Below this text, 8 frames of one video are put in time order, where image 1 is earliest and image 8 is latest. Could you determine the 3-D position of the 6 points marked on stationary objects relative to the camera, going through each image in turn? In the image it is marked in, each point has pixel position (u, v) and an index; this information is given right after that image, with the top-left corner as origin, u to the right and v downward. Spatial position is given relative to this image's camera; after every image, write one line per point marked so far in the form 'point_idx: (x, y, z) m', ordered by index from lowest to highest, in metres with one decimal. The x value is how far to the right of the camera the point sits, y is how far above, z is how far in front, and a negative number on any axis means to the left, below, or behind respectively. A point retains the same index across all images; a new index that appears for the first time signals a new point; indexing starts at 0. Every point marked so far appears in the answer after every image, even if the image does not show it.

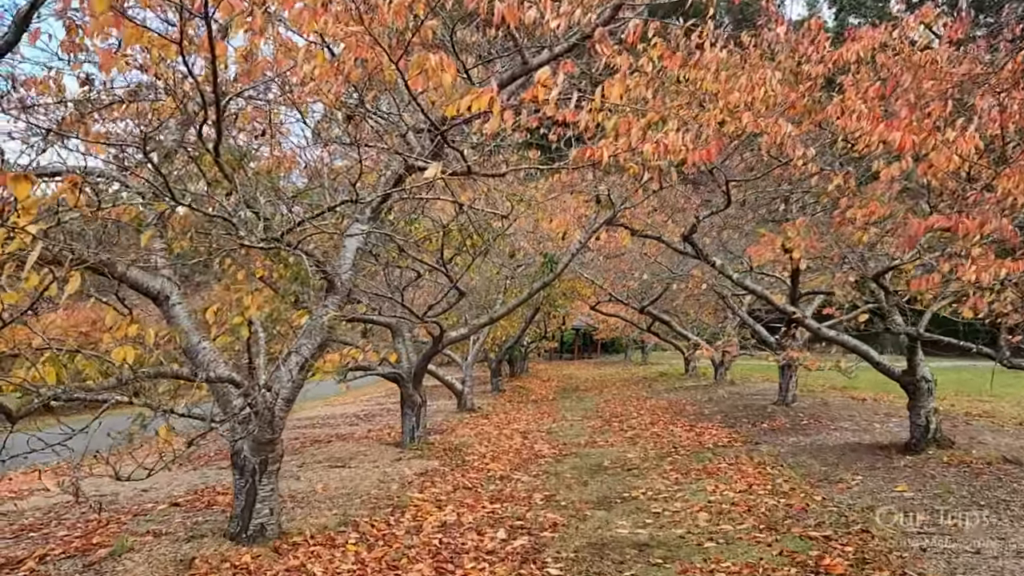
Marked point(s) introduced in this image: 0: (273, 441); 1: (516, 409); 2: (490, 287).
0: (-1.6, -1.0, +5.3) m
1: (+0.1, -2.7, +17.9) m
2: (-0.4, 0.0, +13.7) m
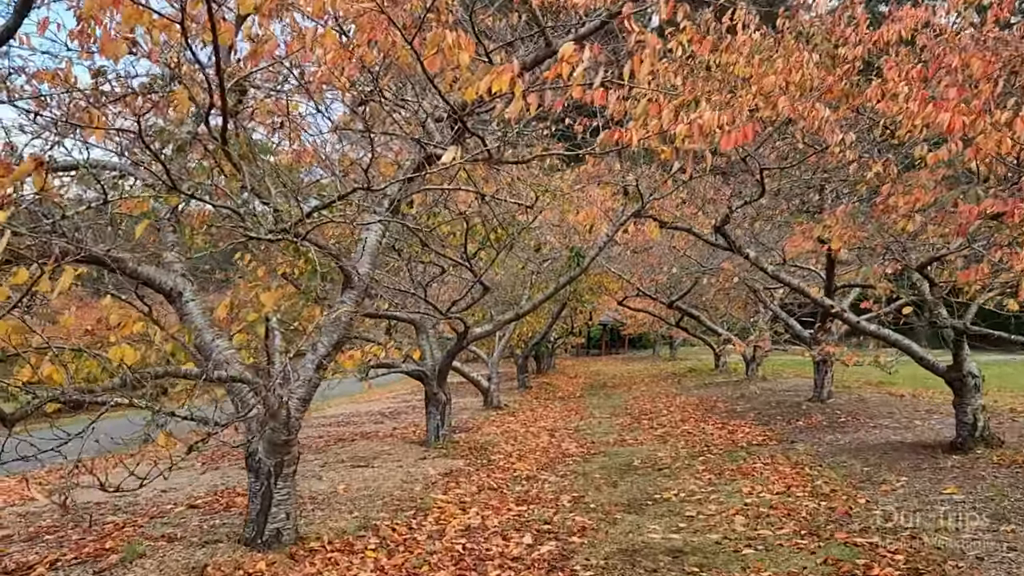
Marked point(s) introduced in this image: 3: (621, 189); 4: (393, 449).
0: (-1.4, -1.0, +5.0) m
1: (+0.7, -2.6, +17.7) m
2: (+0.1, +0.1, +13.5) m
3: (+1.3, +1.2, +9.9) m
4: (-1.6, -2.2, +10.8) m
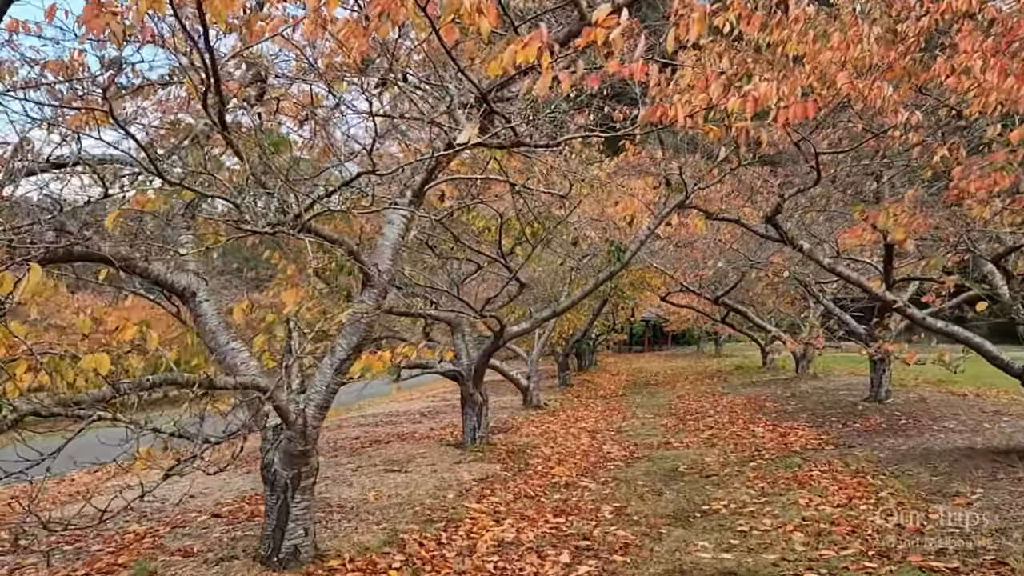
0: (-1.2, -1.0, +4.7) m
1: (+1.5, -2.5, +17.2) m
2: (+0.7, +0.2, +13.0) m
3: (+1.8, +1.3, +9.3) m
4: (-1.1, -2.1, +10.4) m
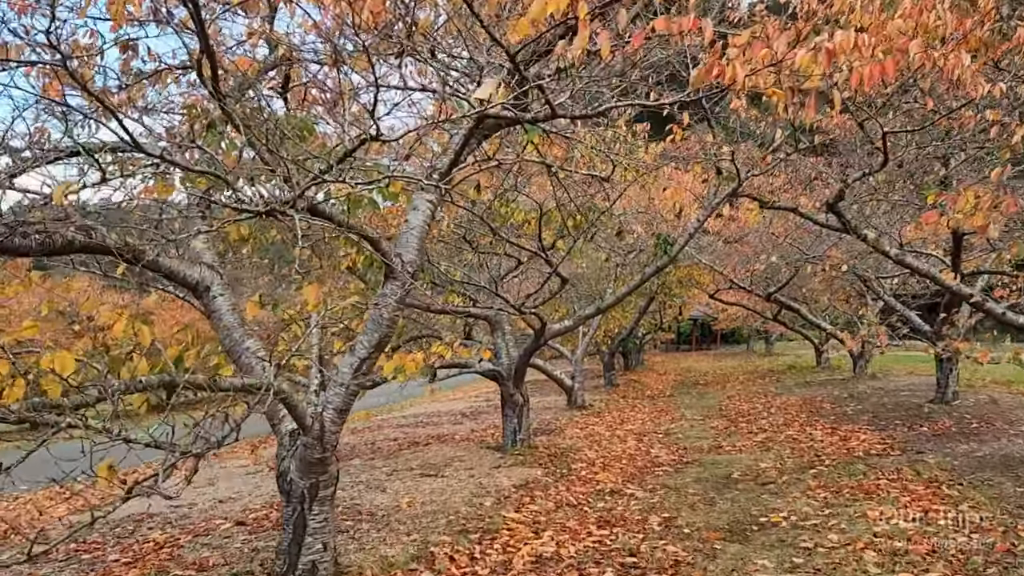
0: (-1.0, -0.9, +4.3) m
1: (+2.4, -2.5, +16.6) m
2: (+1.4, +0.2, +12.5) m
3: (+2.2, +1.3, +8.8) m
4: (-0.6, -2.1, +10.0) m
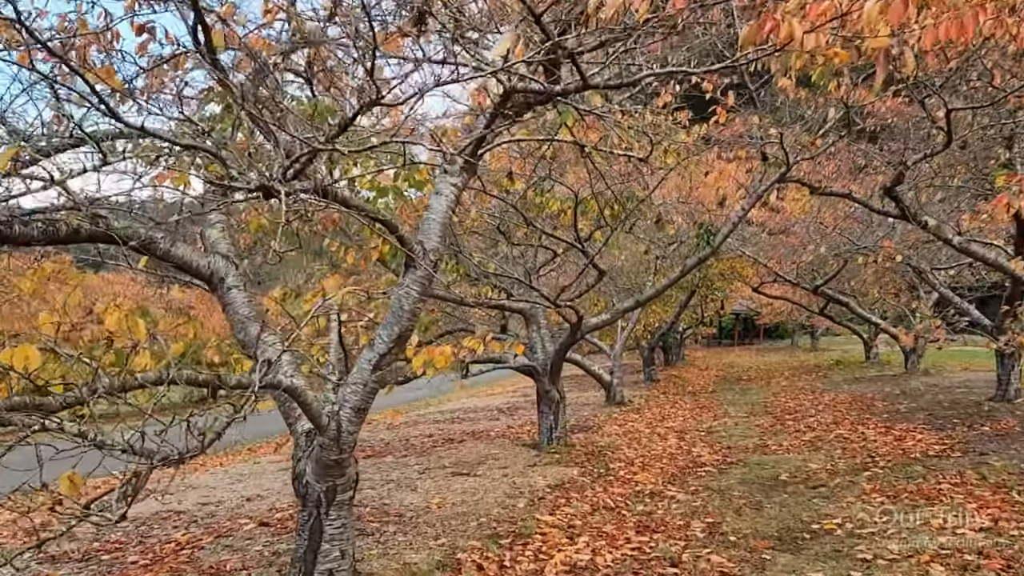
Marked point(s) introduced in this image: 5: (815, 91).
0: (-0.8, -0.9, +4.0) m
1: (+3.2, -2.3, +16.2) m
2: (+1.9, +0.3, +12.1) m
3: (+2.6, +1.4, +8.3) m
4: (-0.1, -2.0, +9.7) m
5: (+3.1, +2.0, +8.3) m
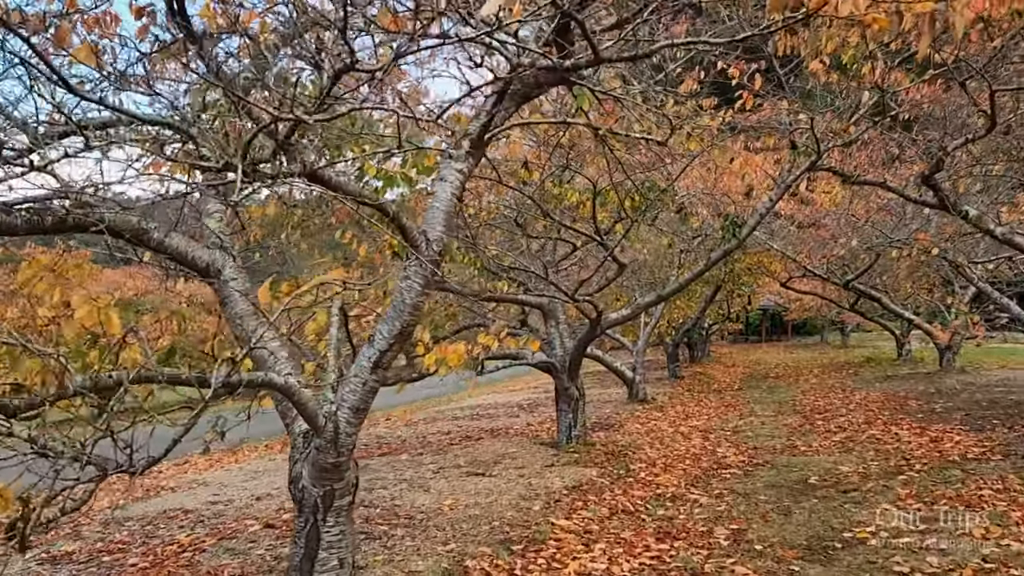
0: (-0.8, -0.8, +3.8) m
1: (+3.6, -2.2, +15.8) m
2: (+2.2, +0.4, +11.8) m
3: (+2.7, +1.5, +8.0) m
4: (+0.1, -1.9, +9.5) m
5: (+3.3, +2.1, +7.9) m
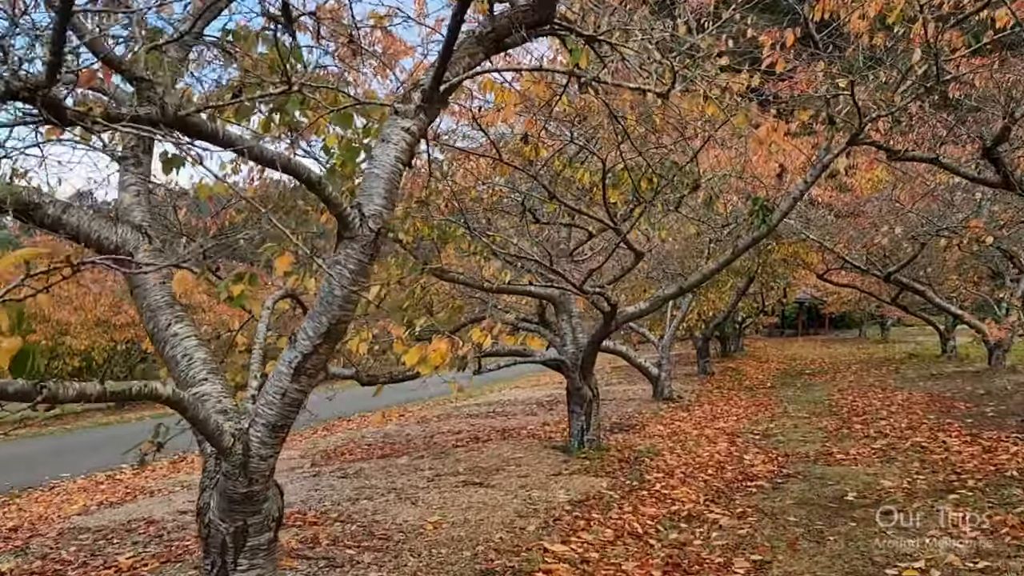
0: (-1.0, -0.8, +3.1) m
1: (+3.9, -2.1, +14.9) m
2: (+2.4, +0.5, +10.9) m
3: (+2.7, +1.5, +7.1) m
4: (+0.1, -1.8, +8.7) m
5: (+3.3, +2.2, +6.9) m
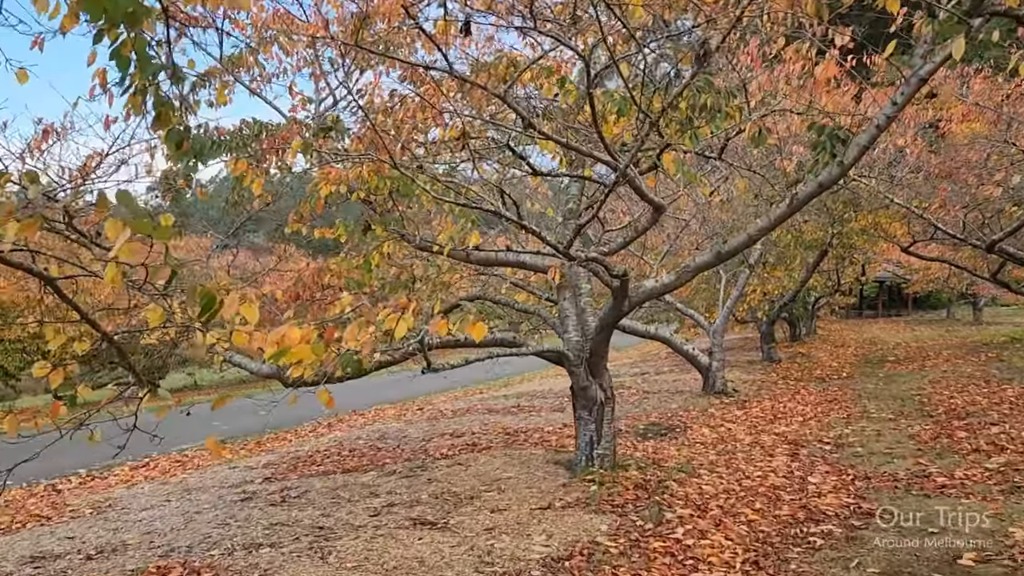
0: (-1.6, -0.7, +1.2) m
1: (+4.3, -1.6, +12.6) m
2: (+2.4, +0.8, +8.7) m
3: (+2.5, +1.8, +4.8) m
4: (0.0, -1.6, +6.7) m
5: (+3.0, +2.4, +4.6) m
